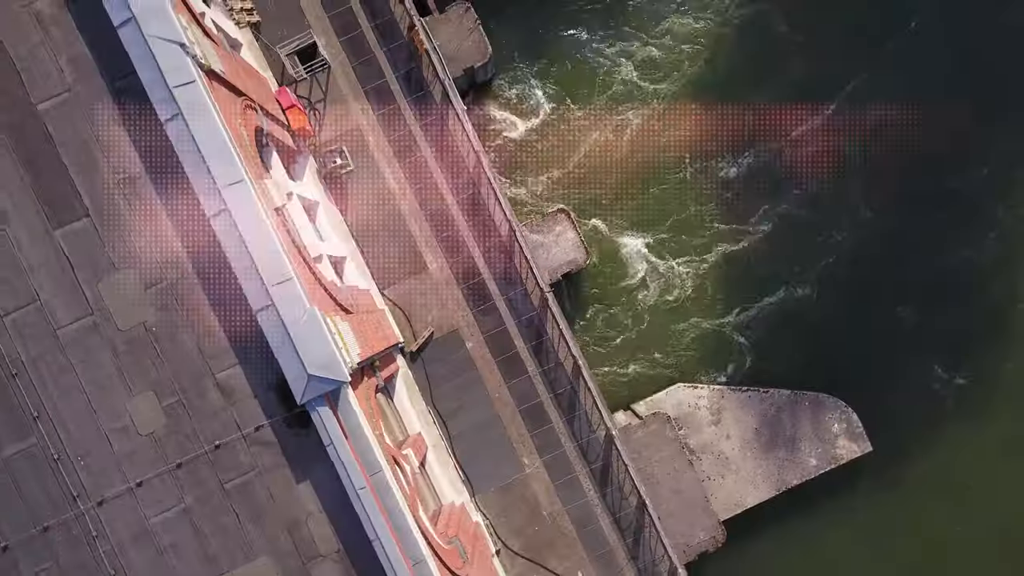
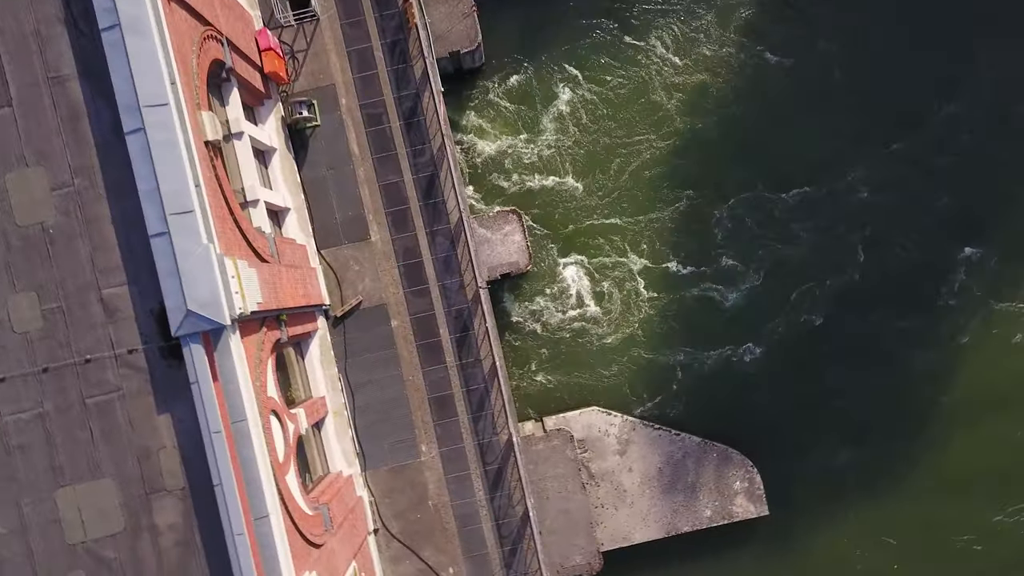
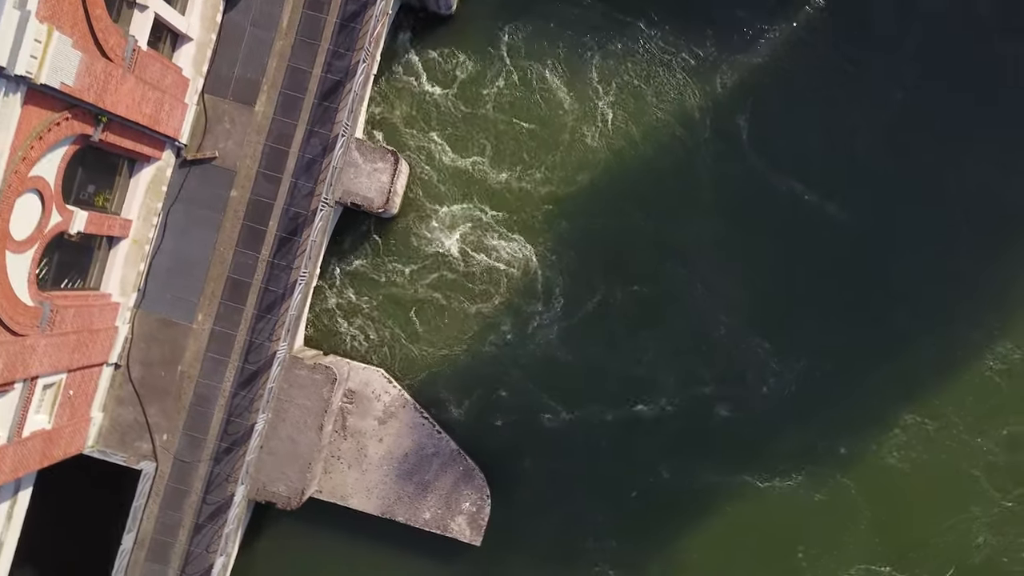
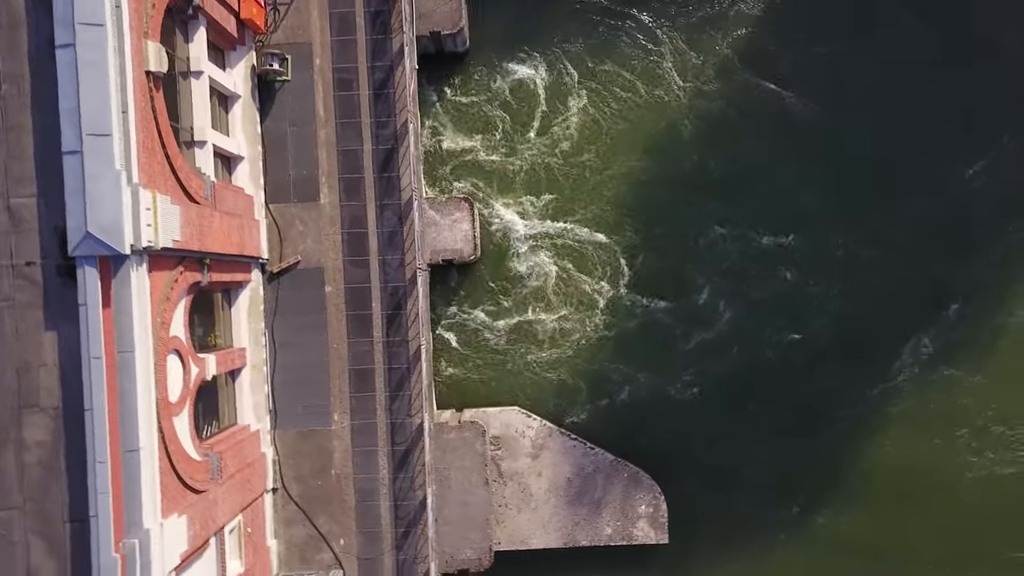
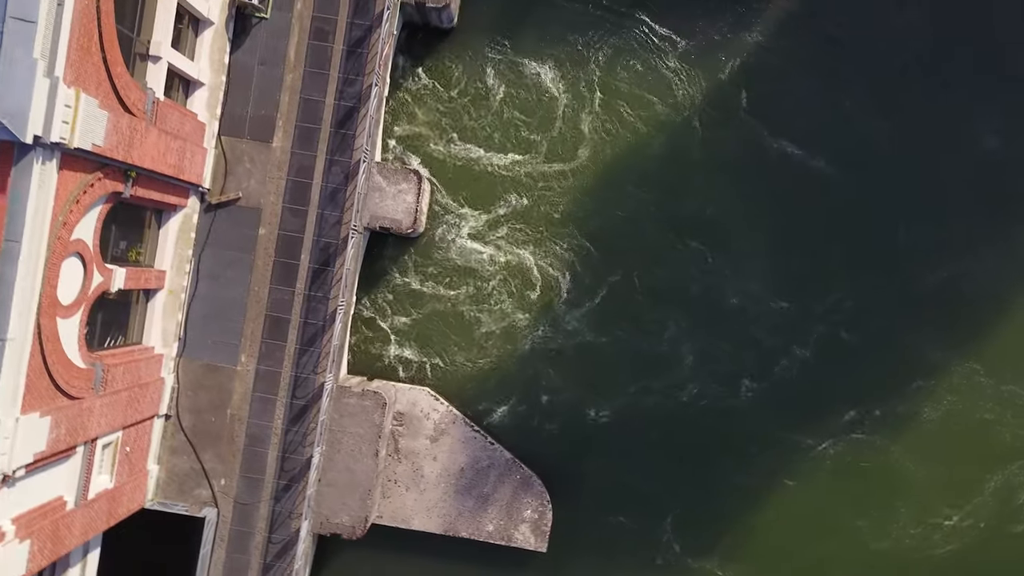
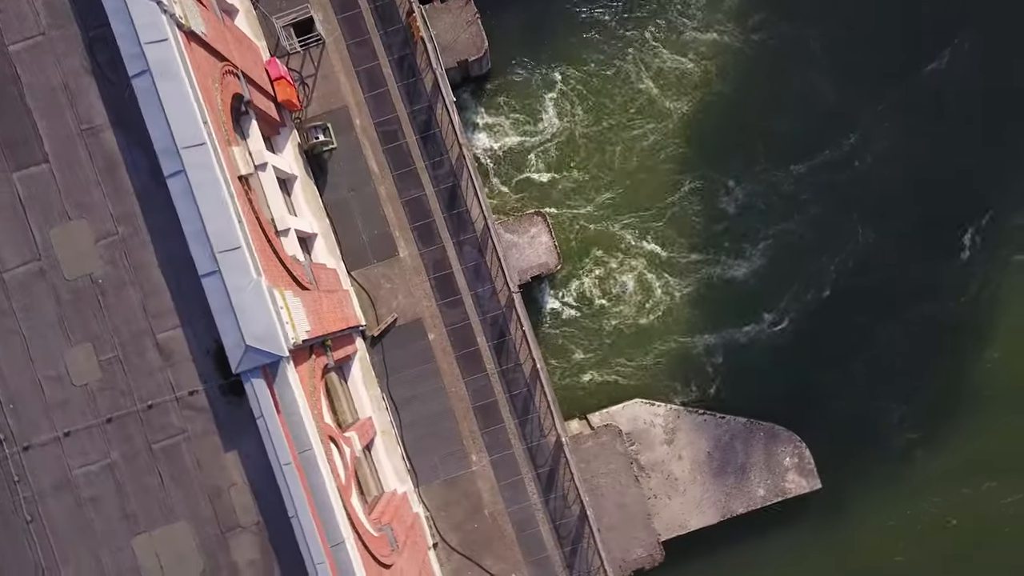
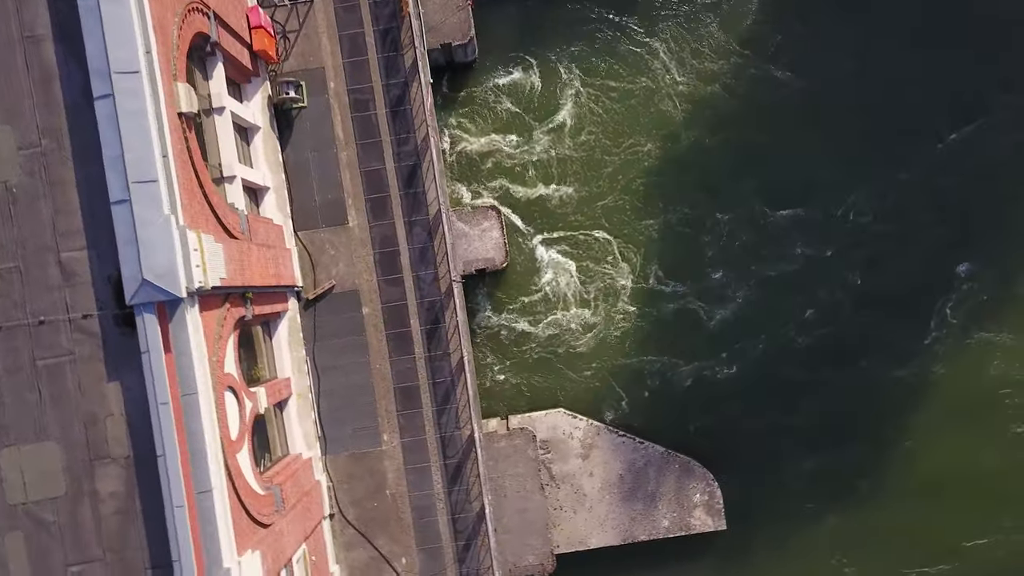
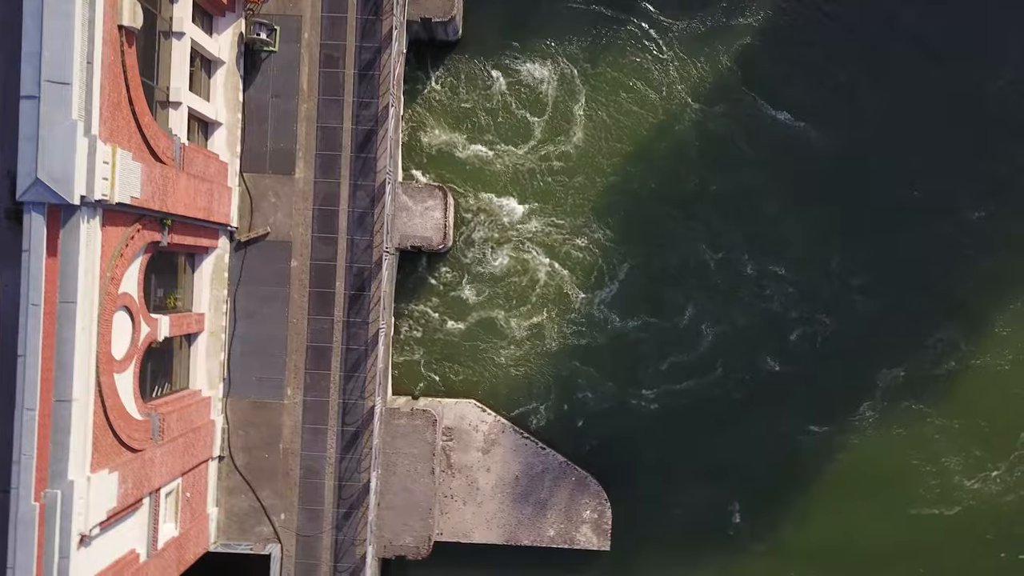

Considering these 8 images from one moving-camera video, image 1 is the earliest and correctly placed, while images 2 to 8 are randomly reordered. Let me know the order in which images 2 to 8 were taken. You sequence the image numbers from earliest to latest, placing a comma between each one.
6, 2, 7, 4, 8, 5, 3
